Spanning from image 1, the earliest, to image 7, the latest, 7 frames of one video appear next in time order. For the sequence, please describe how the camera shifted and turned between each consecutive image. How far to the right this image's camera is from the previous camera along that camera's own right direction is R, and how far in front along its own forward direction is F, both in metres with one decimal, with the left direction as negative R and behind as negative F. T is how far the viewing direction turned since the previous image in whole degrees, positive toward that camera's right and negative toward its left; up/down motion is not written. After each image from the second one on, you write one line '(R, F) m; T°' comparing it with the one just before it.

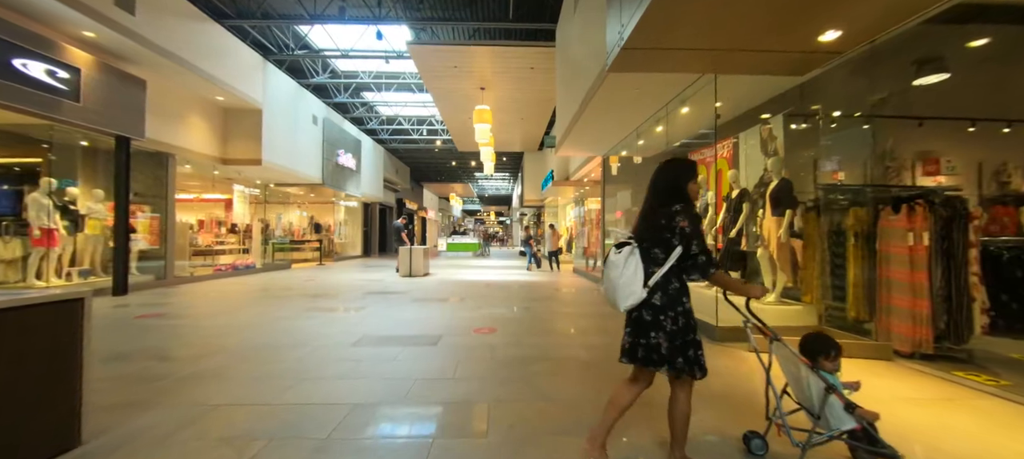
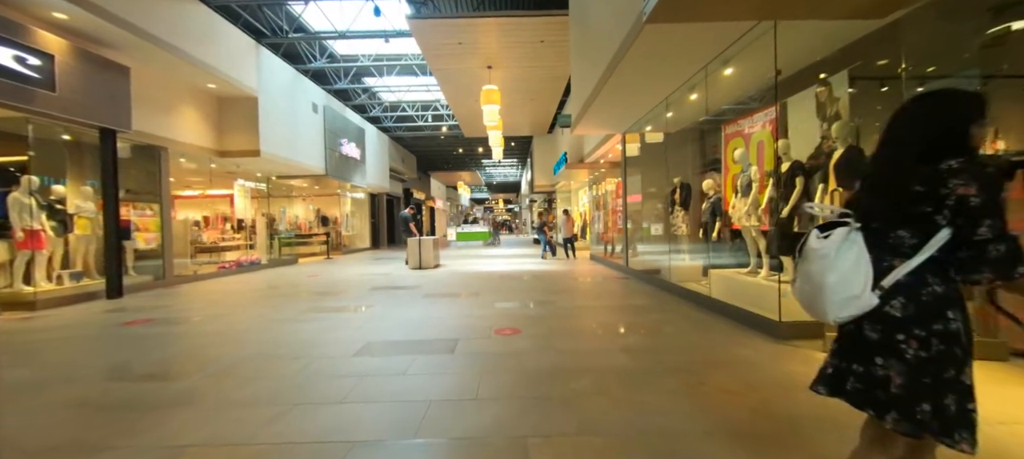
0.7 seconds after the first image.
(-0.1, +0.6) m; -1°
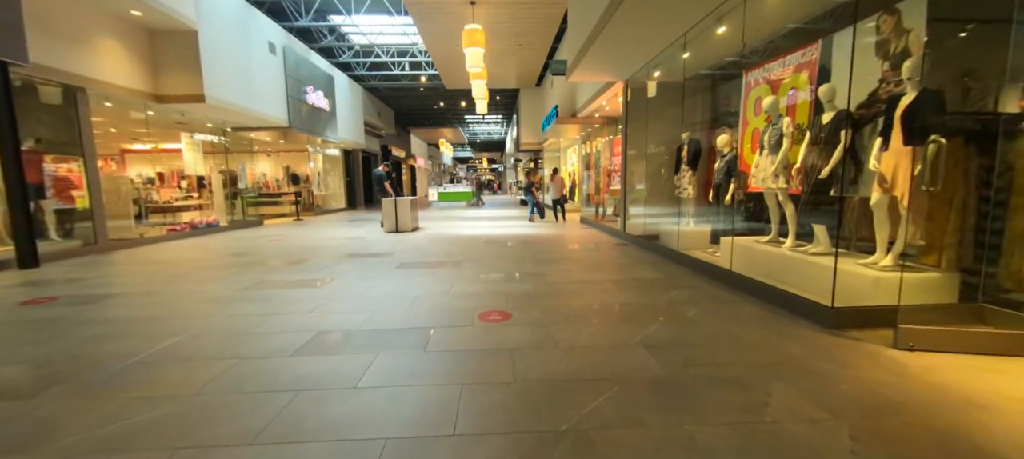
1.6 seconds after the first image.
(0.0, +0.8) m; +2°
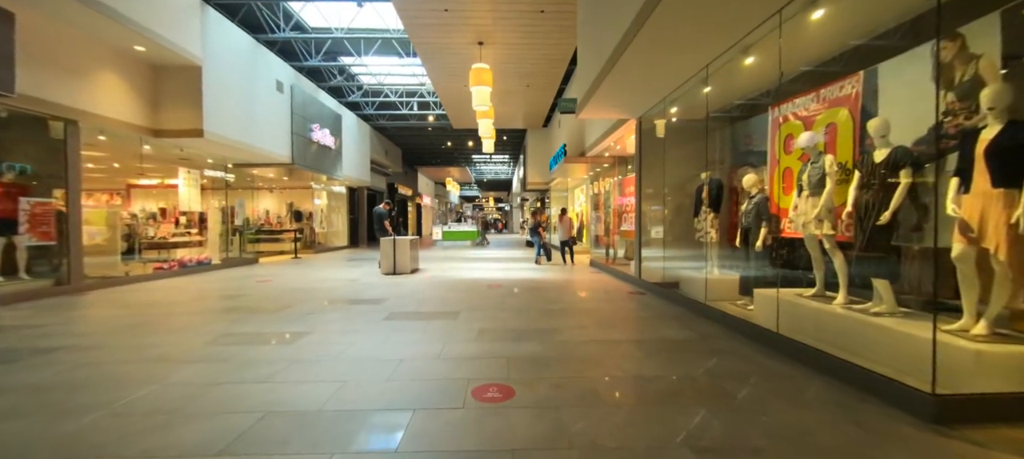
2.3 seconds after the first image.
(0.0, +0.5) m; -1°
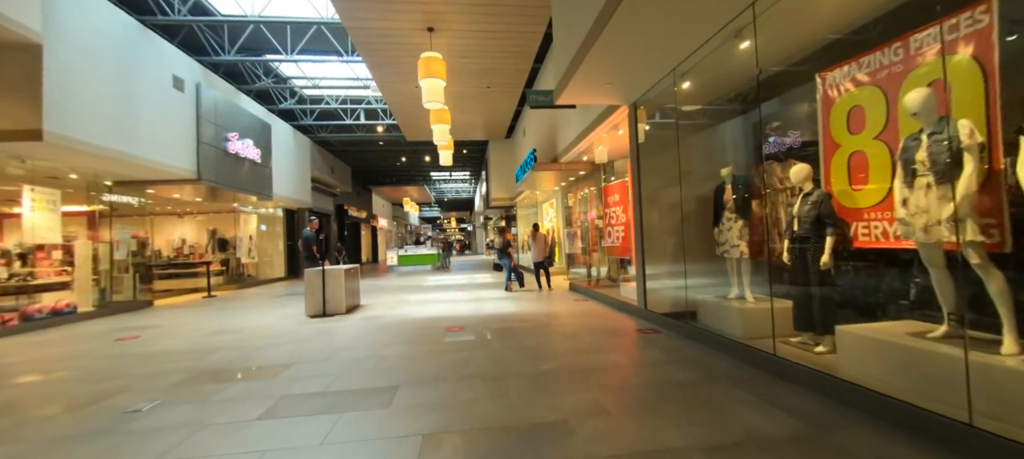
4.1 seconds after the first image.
(0.0, +1.6) m; +5°
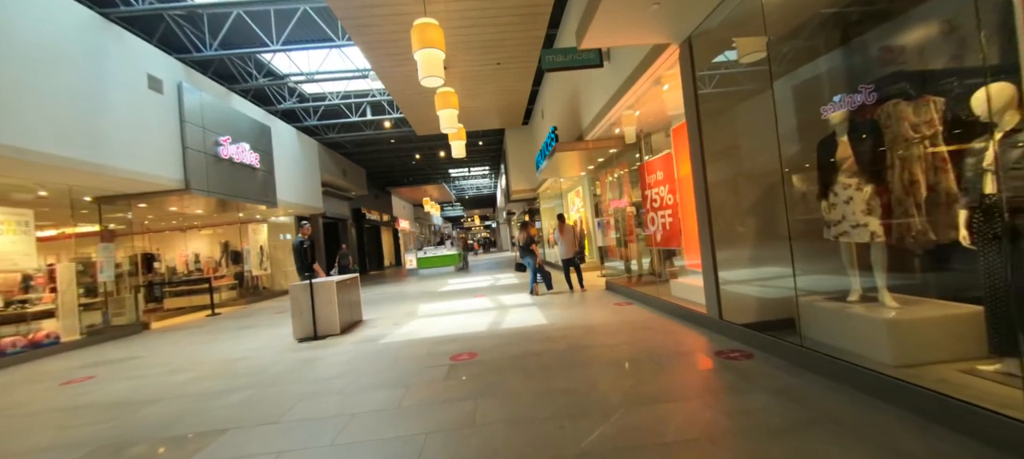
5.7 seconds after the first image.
(+0.1, +1.2) m; -4°
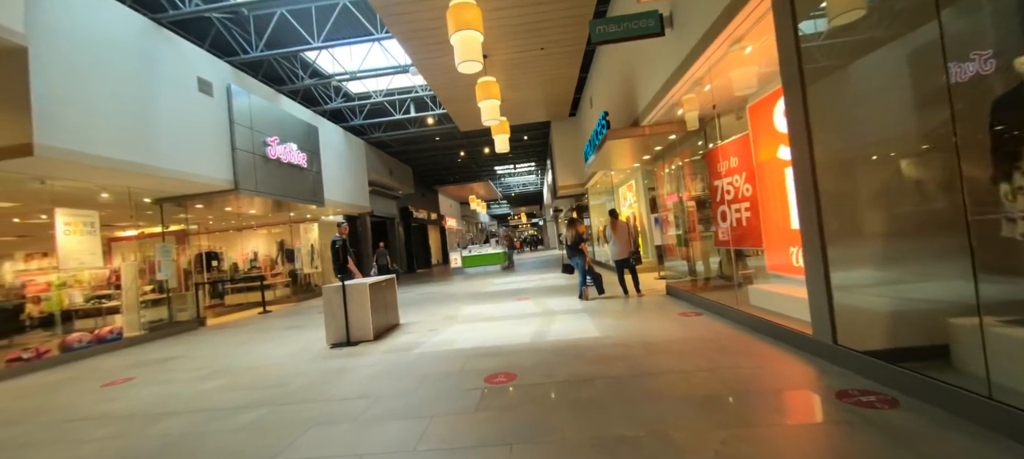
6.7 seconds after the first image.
(0.0, +0.6) m; -7°
